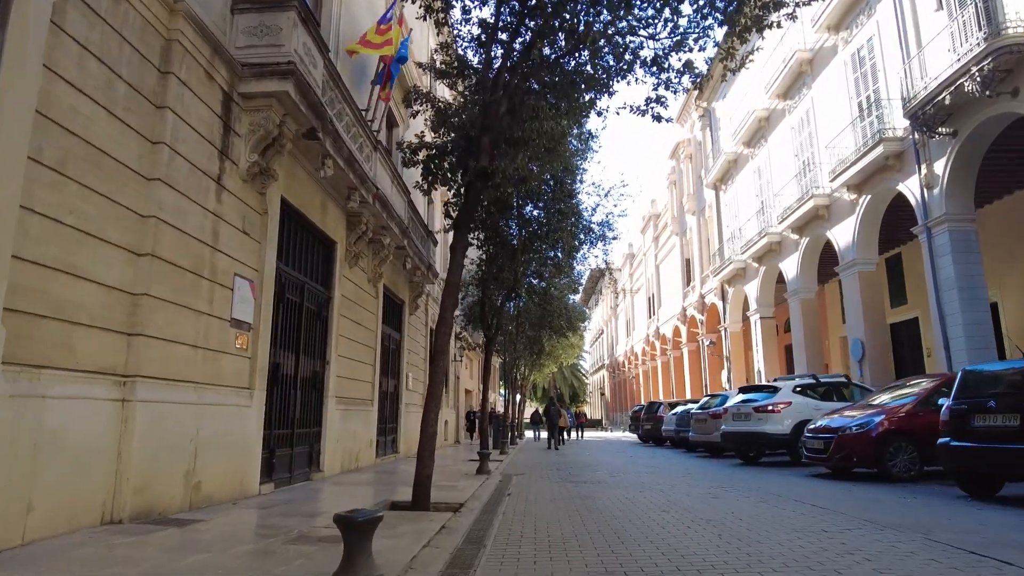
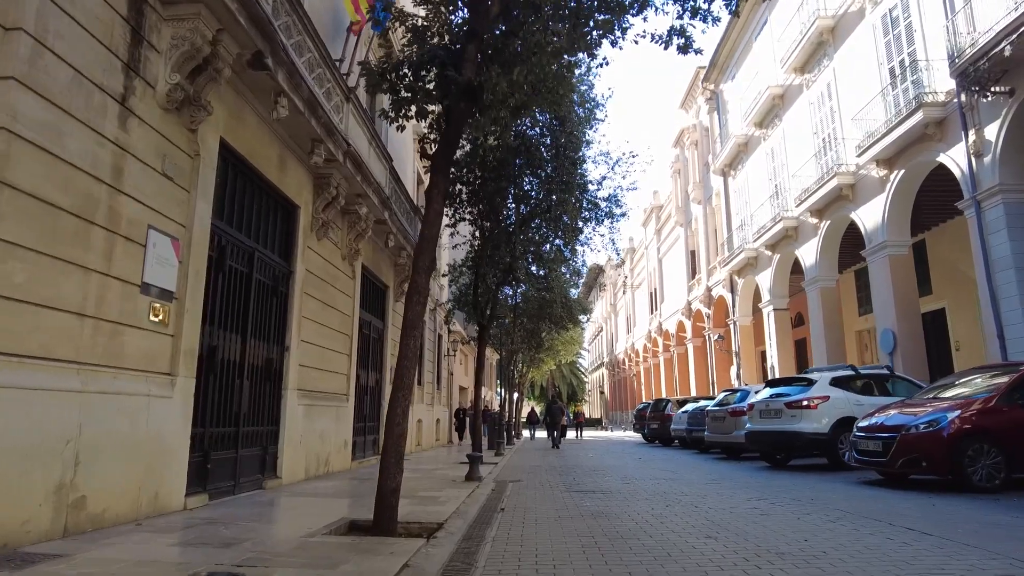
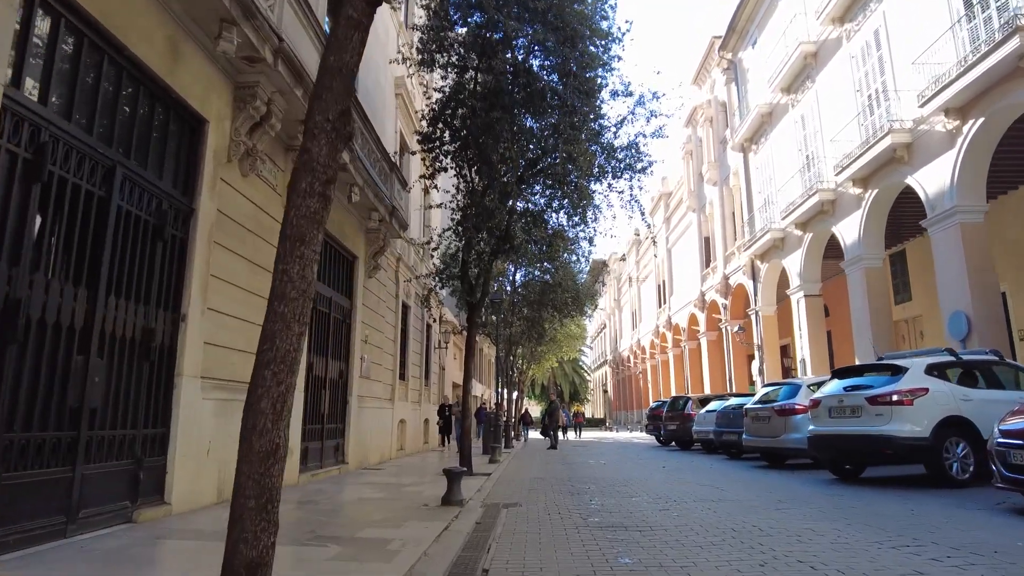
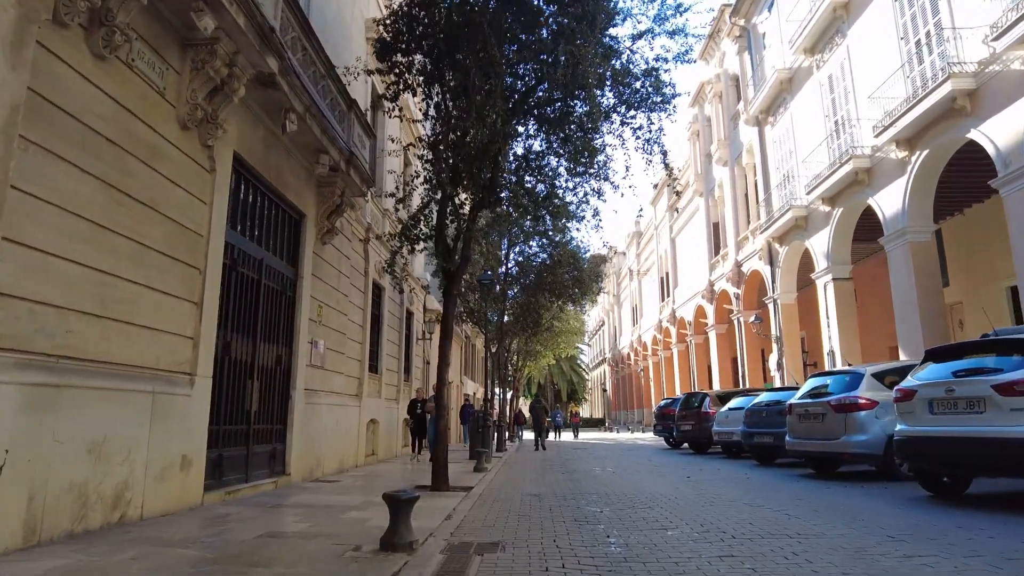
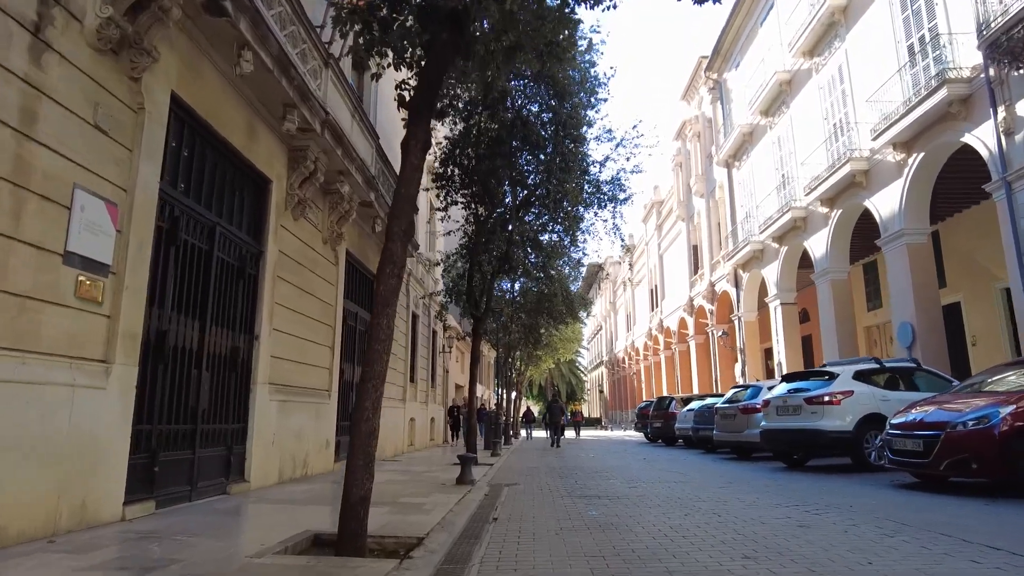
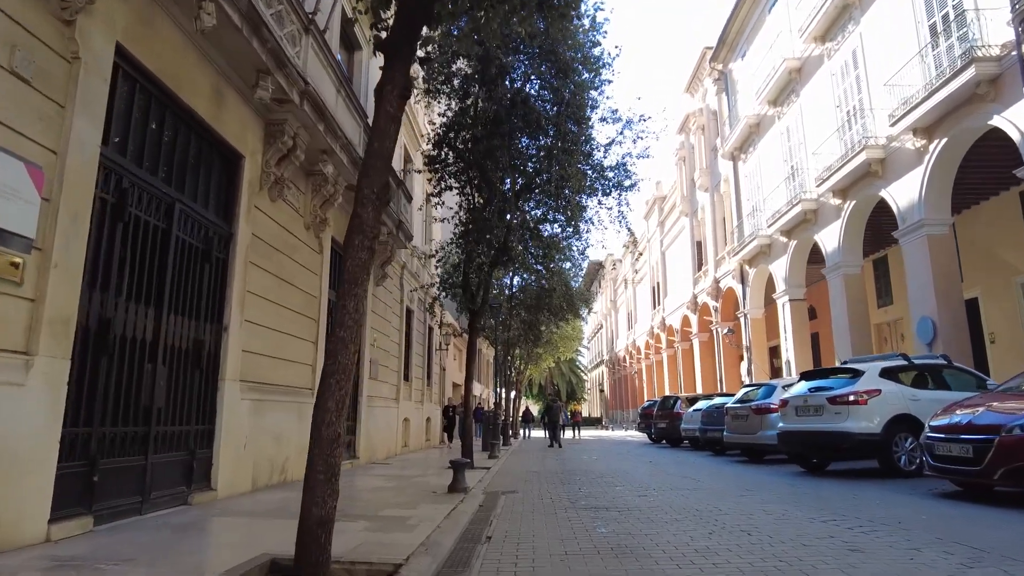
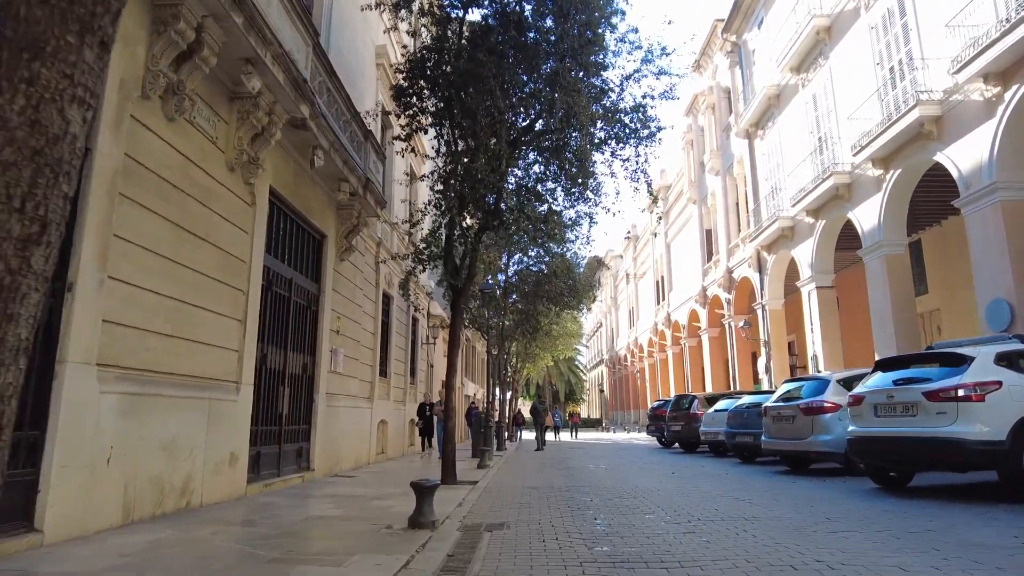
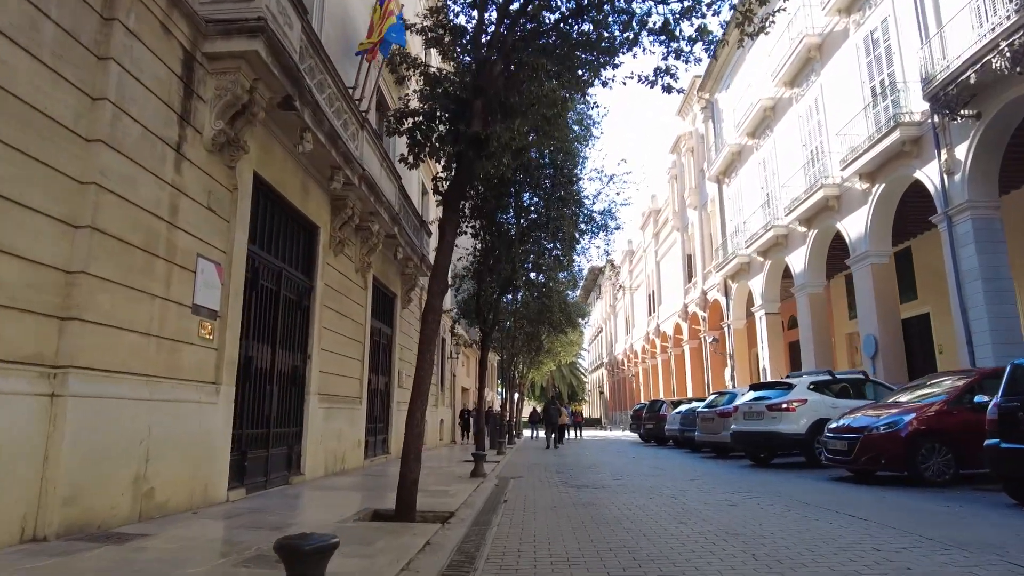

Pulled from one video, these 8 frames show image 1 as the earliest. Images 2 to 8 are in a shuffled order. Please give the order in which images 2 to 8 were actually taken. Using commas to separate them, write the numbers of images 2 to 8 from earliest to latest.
8, 2, 5, 6, 3, 7, 4
